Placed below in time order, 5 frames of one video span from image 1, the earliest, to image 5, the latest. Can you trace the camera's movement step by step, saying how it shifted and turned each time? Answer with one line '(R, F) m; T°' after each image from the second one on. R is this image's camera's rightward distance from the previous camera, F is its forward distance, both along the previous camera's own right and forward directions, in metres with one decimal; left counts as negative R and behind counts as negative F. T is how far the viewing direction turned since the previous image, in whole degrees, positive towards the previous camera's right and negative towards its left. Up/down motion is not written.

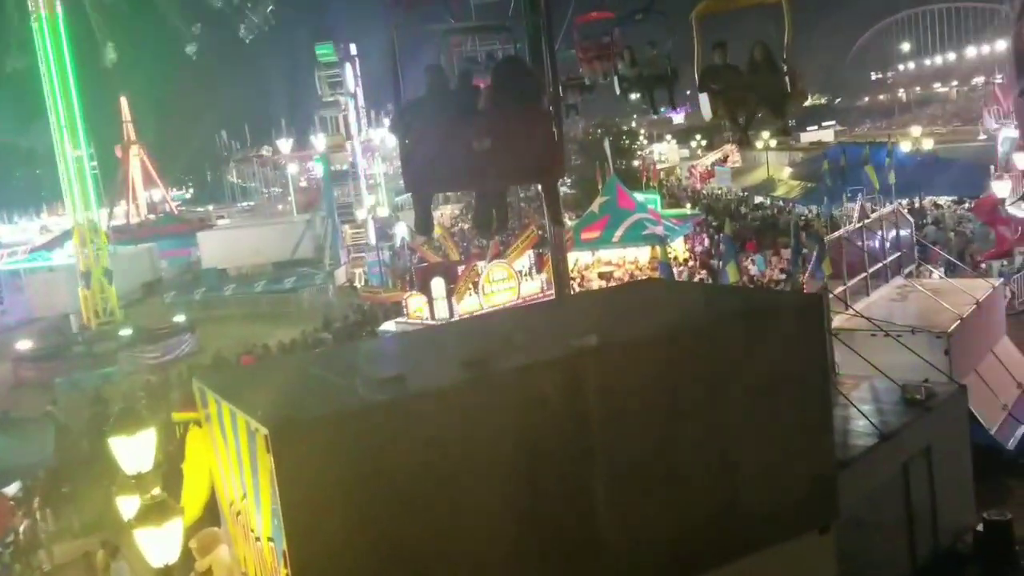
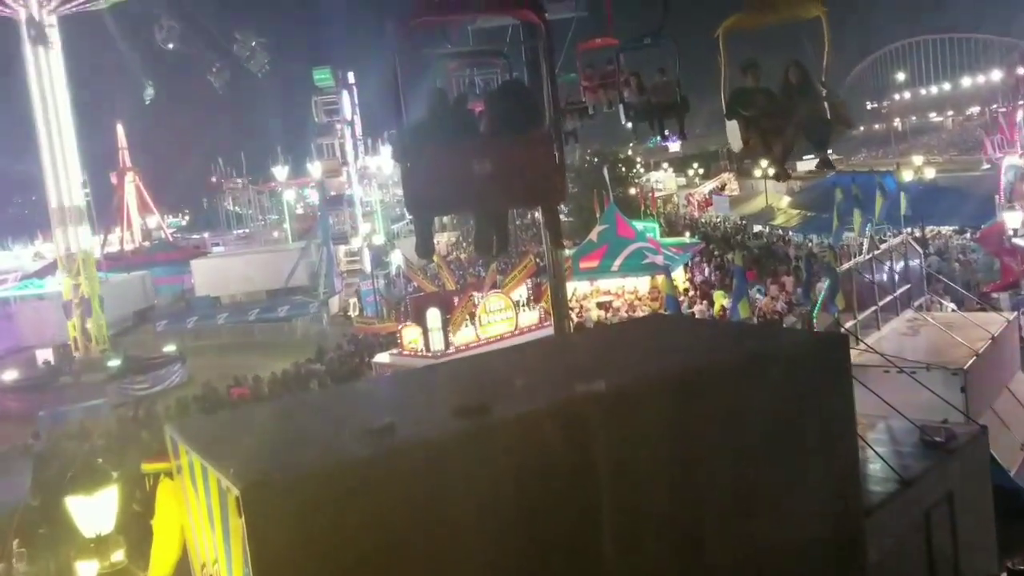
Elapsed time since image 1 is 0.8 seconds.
(0.0, +0.3) m; 0°
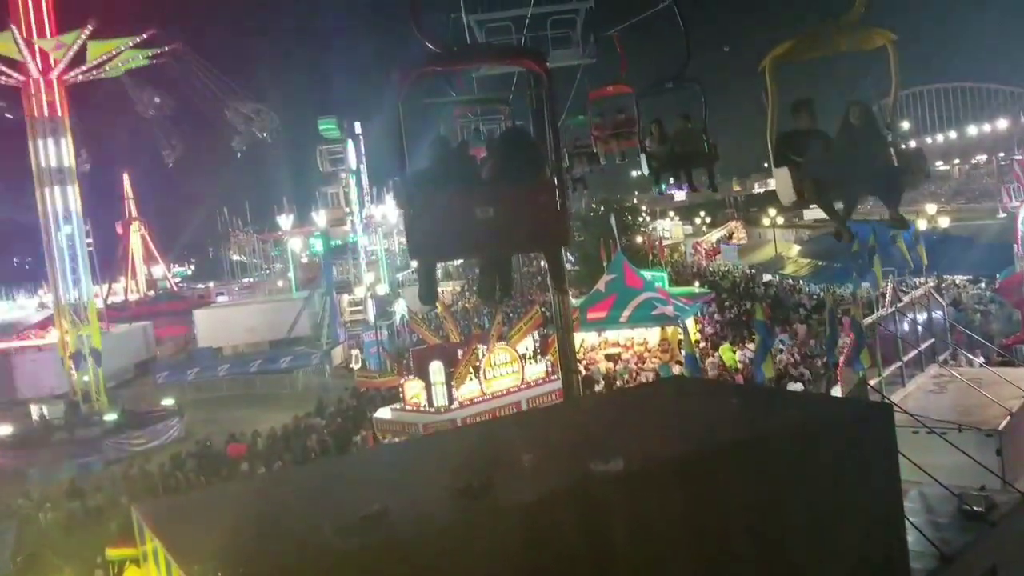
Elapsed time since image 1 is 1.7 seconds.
(0.0, +0.3) m; 0°
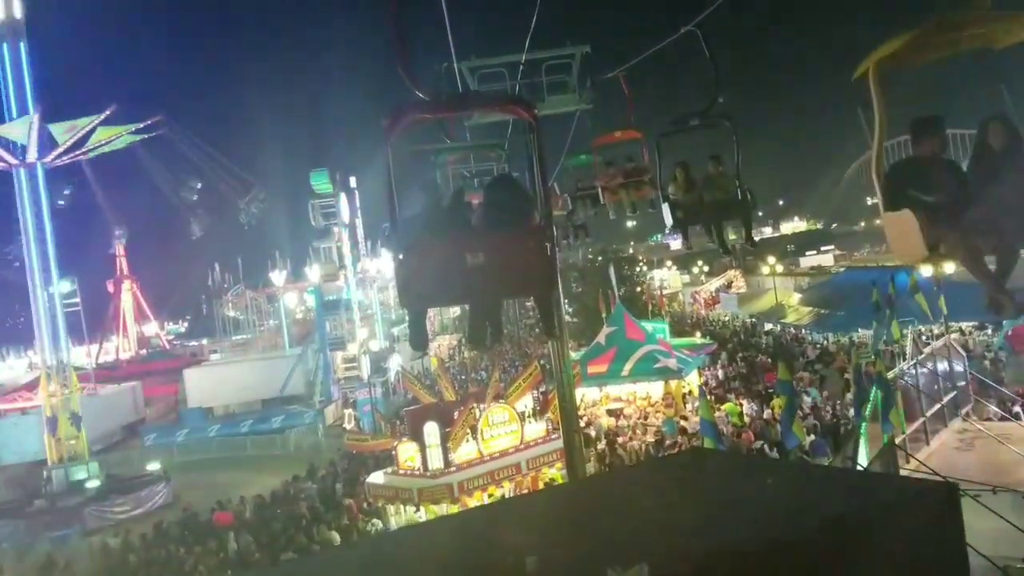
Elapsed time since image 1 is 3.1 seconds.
(0.0, +0.4) m; 0°
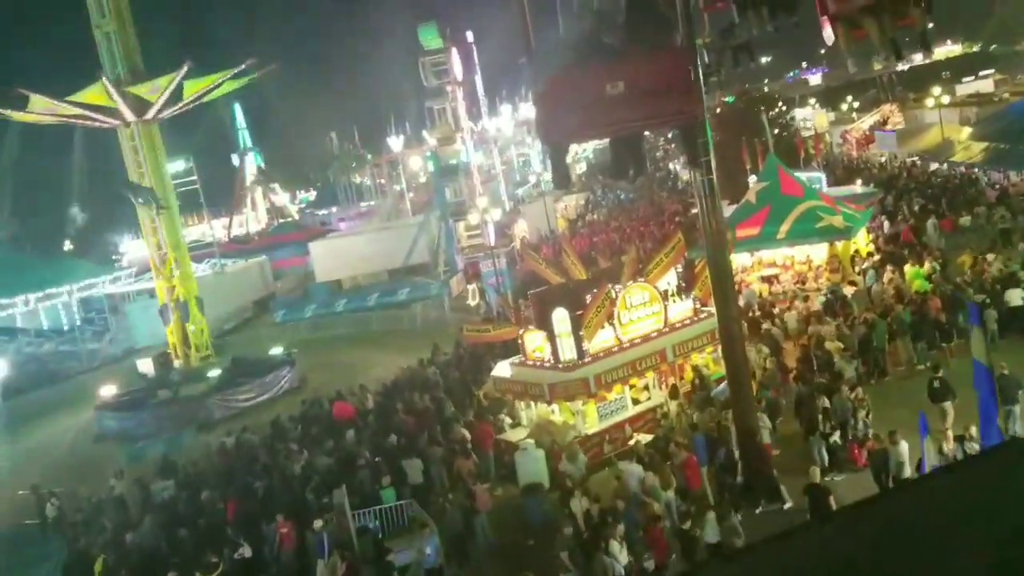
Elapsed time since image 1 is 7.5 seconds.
(-0.1, +1.6) m; -10°
